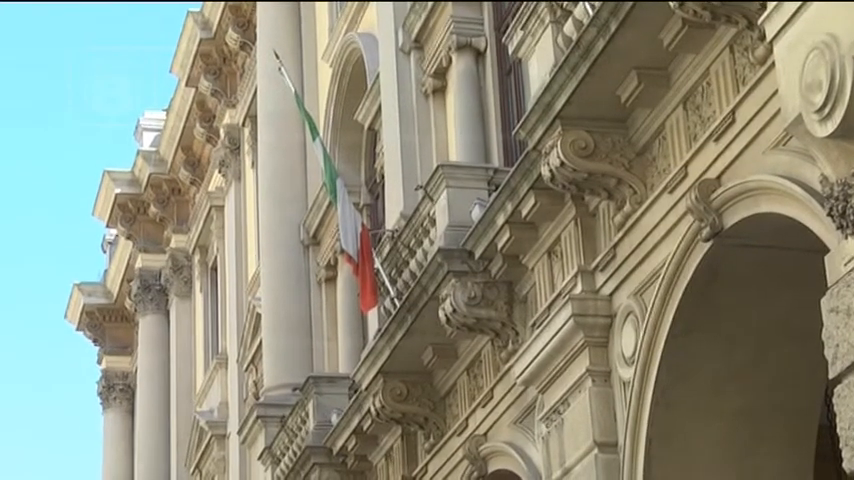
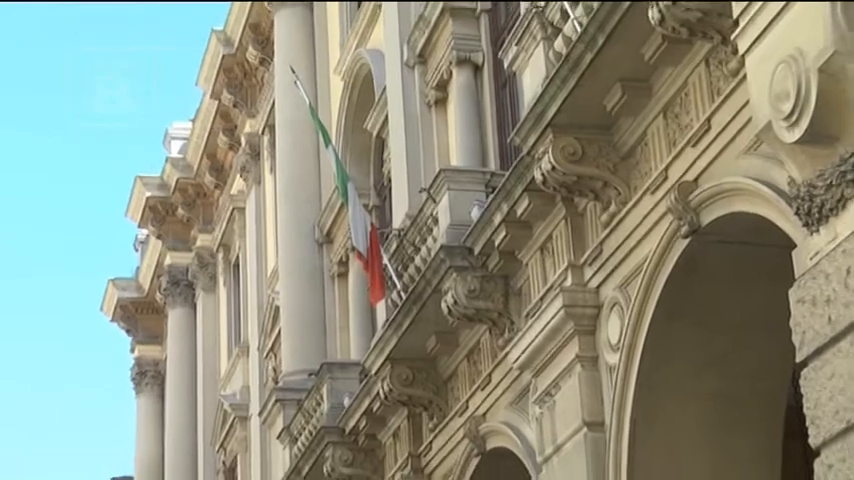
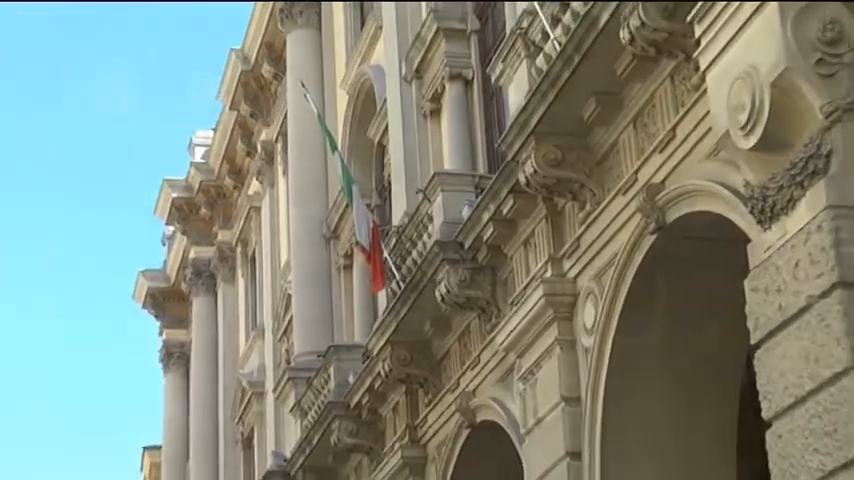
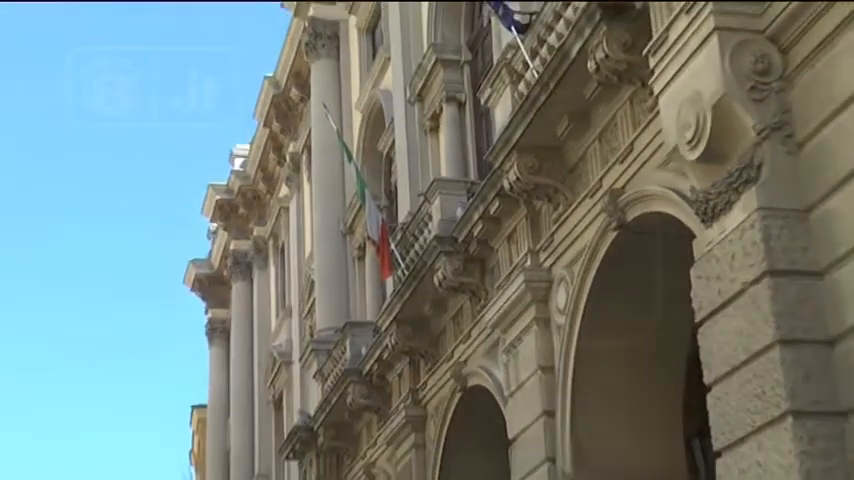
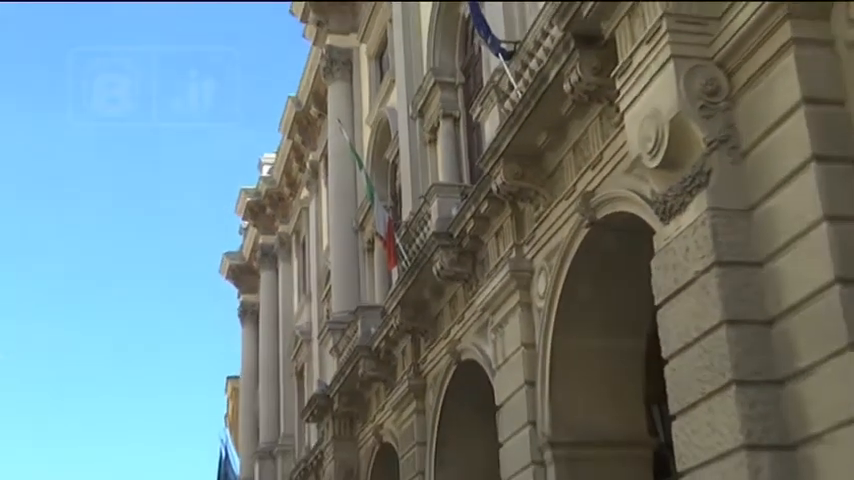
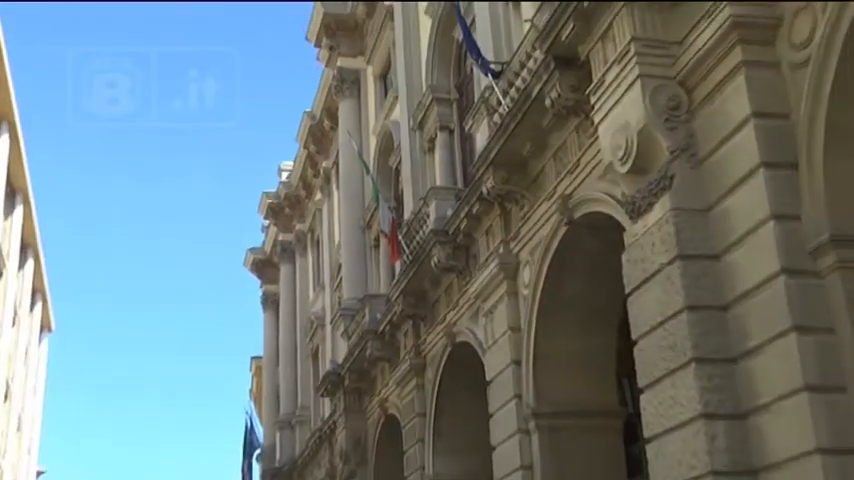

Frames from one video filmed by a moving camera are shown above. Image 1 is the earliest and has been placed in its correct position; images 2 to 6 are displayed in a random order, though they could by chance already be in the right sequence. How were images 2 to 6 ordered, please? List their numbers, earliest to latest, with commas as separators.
2, 3, 4, 5, 6
